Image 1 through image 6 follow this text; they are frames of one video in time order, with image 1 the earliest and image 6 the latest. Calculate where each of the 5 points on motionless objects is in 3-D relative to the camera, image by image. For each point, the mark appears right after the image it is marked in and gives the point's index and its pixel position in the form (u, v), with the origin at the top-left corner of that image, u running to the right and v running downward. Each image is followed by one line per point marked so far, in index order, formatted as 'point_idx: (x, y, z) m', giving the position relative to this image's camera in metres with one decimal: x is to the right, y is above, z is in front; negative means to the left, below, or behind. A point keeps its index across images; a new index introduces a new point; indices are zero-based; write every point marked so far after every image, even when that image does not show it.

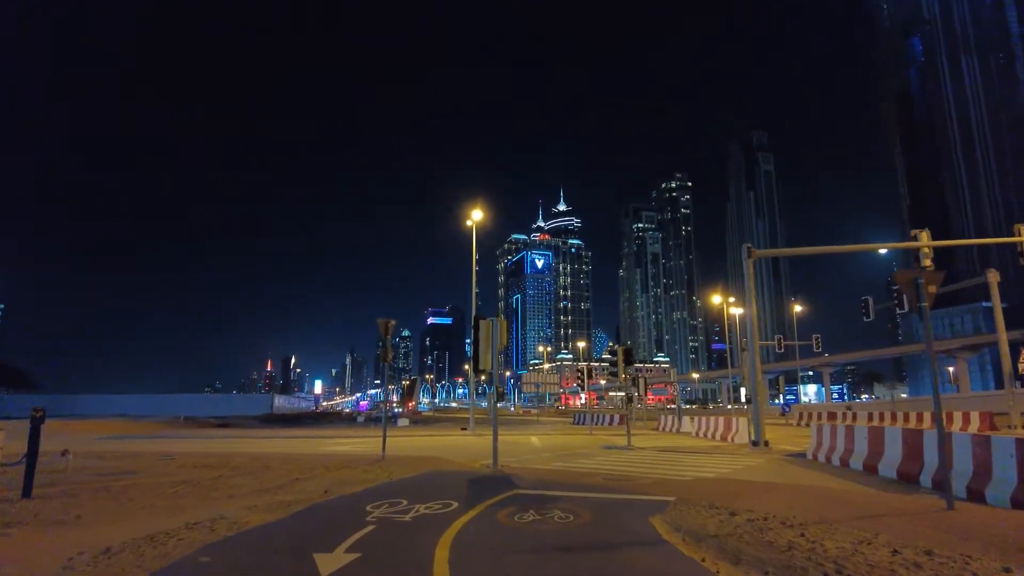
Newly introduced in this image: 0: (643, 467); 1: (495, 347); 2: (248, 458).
0: (+3.4, -4.8, +17.0) m
1: (-0.4, -1.4, +15.6) m
2: (-6.4, -4.1, +15.4) m
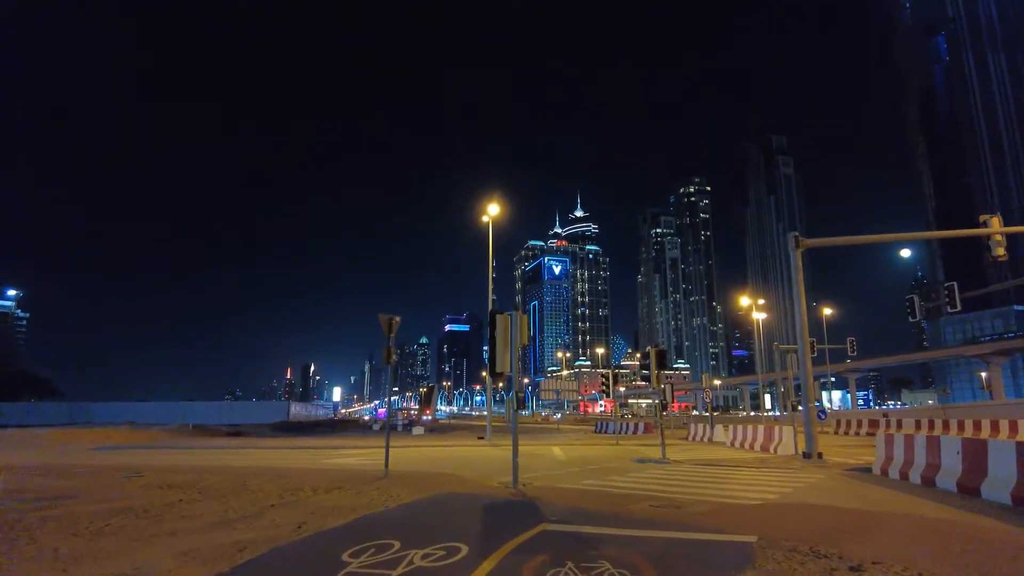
0: (+3.9, -4.6, +14.7) m
1: (0.0, -1.2, +13.5) m
2: (-5.9, -3.9, +13.4) m
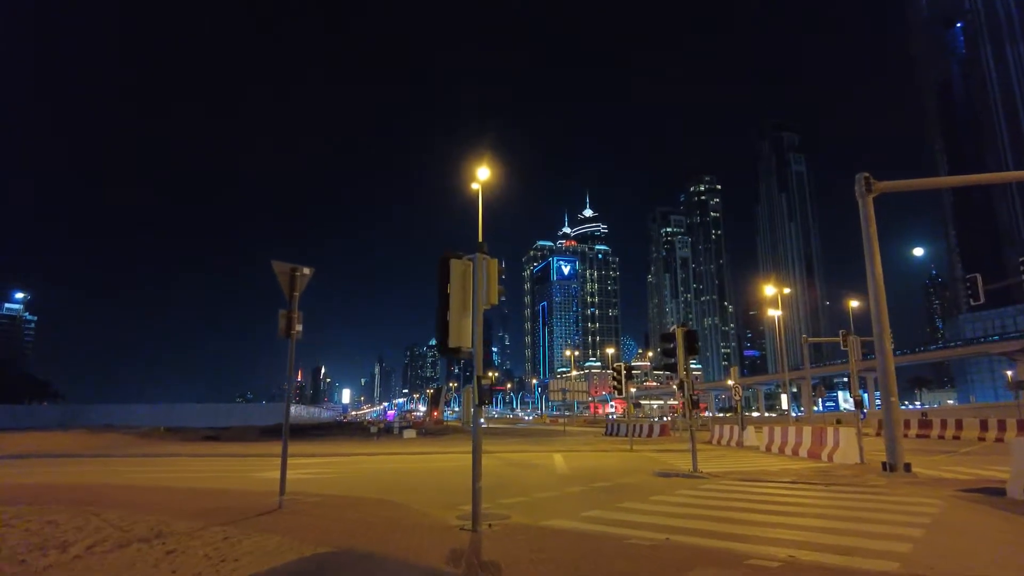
0: (+3.4, -3.6, +10.0) m
1: (-0.5, -0.3, +8.9) m
2: (-6.4, -3.0, +8.8) m
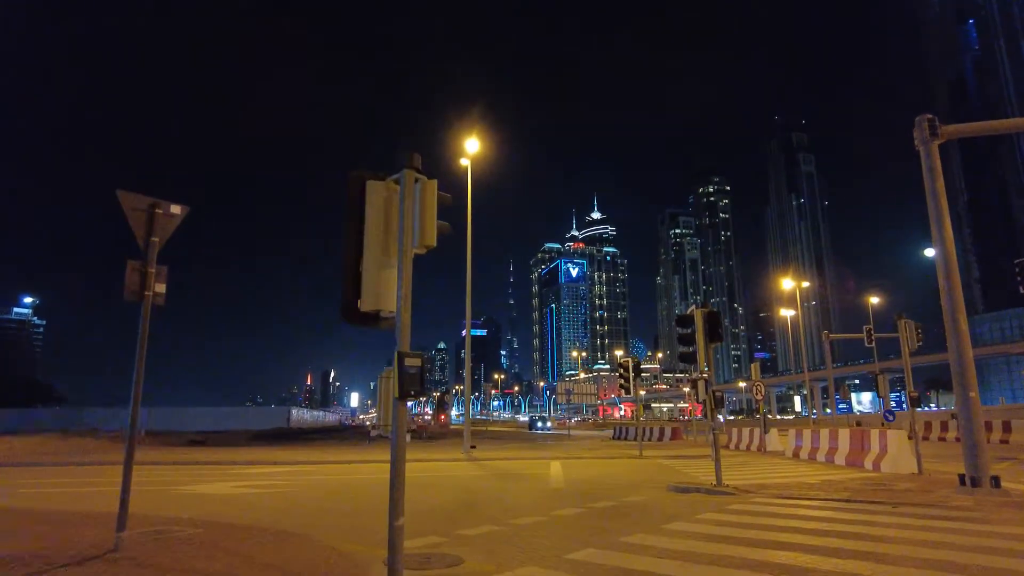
0: (+2.9, -3.0, +7.0) m
1: (-1.0, +0.3, +5.9) m
2: (-6.9, -2.4, +6.0) m
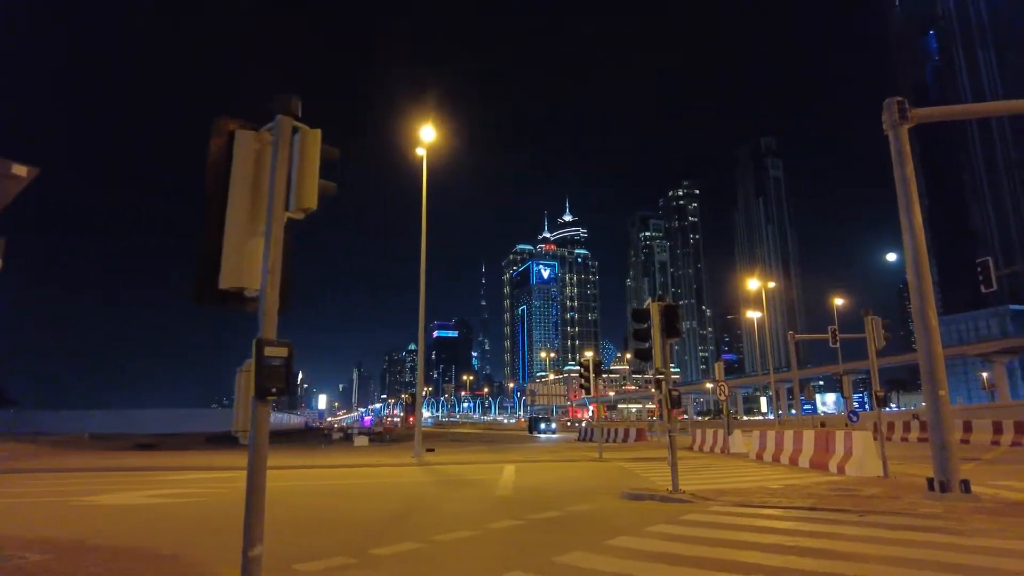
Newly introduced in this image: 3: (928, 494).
0: (+2.1, -2.8, +6.1) m
1: (-1.7, +0.5, +4.9) m
2: (-7.6, -2.2, +4.6) m
3: (+6.9, -3.4, +10.6) m
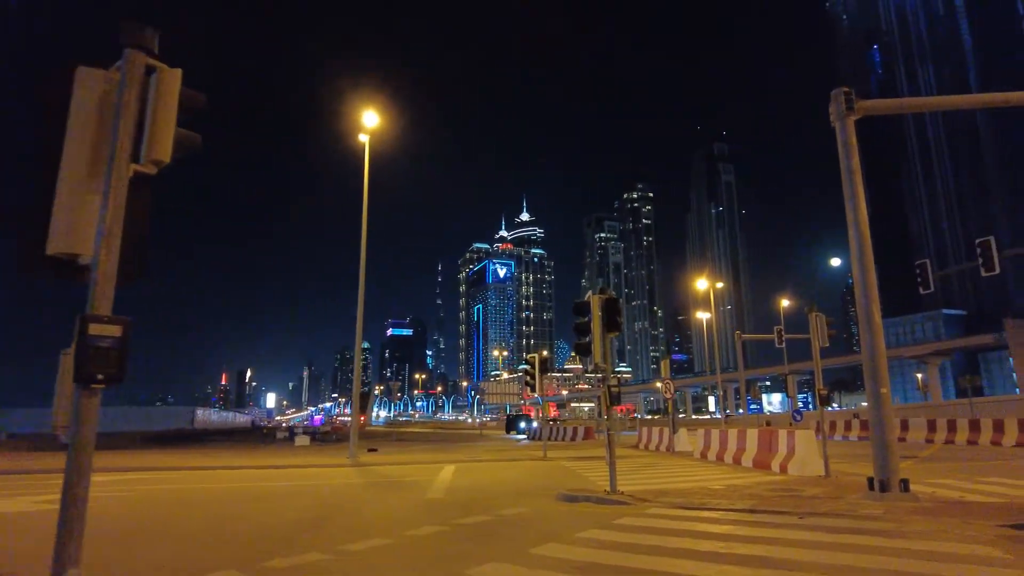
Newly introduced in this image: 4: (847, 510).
0: (+1.3, -2.7, +5.6) m
1: (-2.4, +0.7, +4.1) m
2: (-8.3, -1.9, +3.4) m
3: (+5.8, -3.3, +10.3) m
4: (+5.1, -3.3, +9.6) m
